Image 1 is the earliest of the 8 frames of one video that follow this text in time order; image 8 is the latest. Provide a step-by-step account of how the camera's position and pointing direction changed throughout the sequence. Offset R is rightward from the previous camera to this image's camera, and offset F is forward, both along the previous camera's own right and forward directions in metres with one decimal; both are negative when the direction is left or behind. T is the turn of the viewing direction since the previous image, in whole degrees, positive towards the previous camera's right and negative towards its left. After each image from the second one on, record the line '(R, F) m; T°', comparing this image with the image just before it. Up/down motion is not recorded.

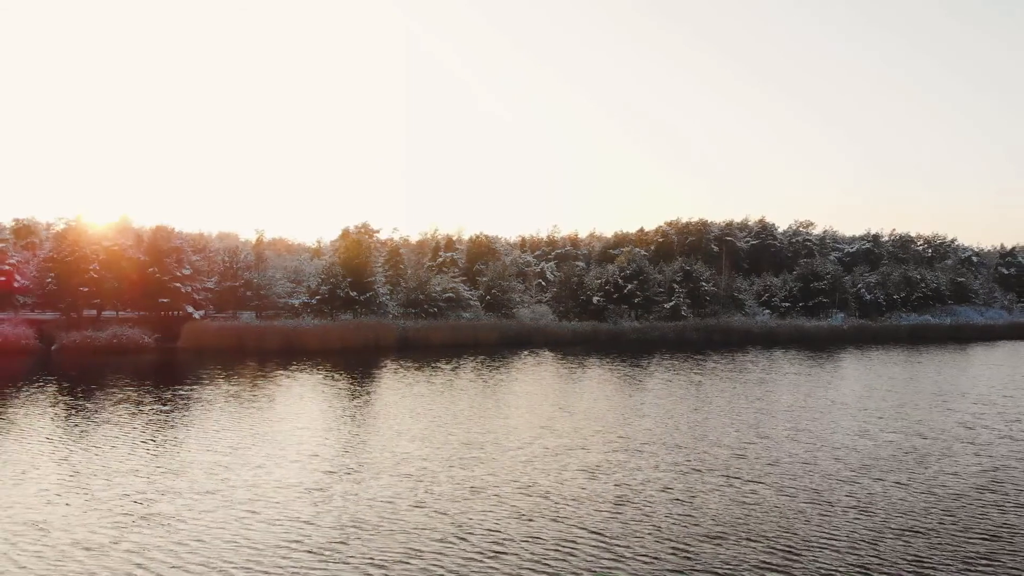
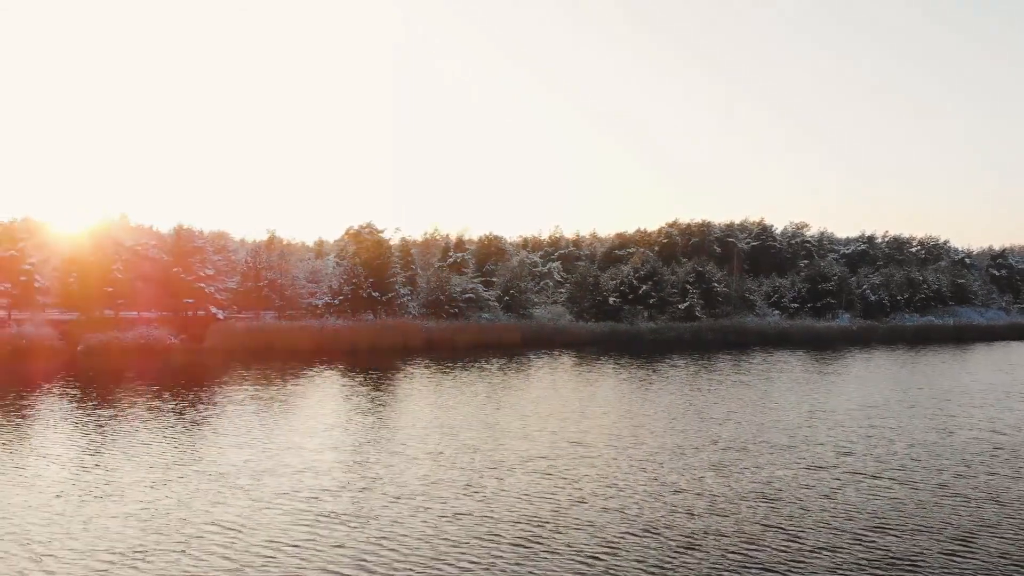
(-5.4, -0.6) m; +1°
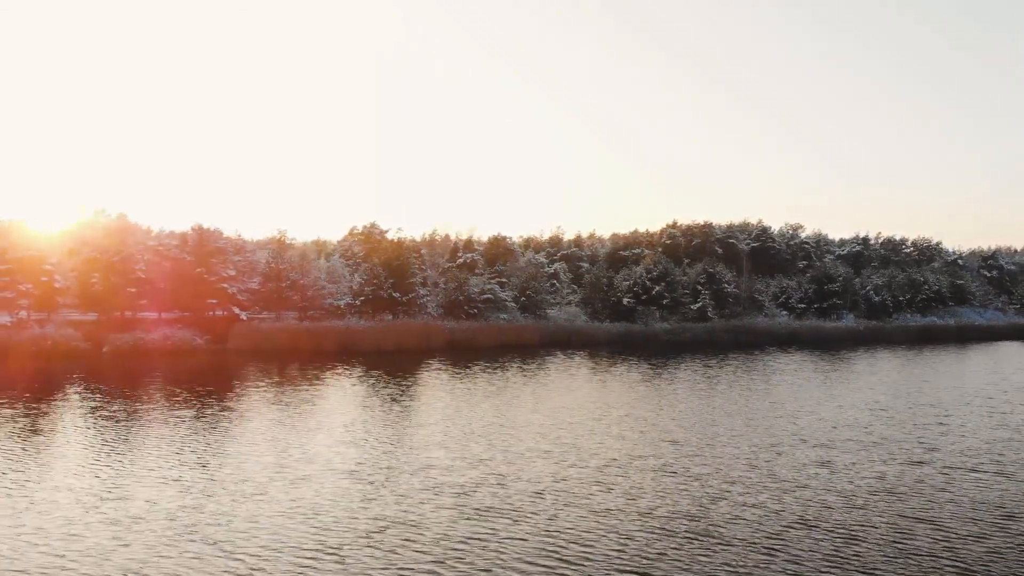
(-5.0, -0.7) m; +1°
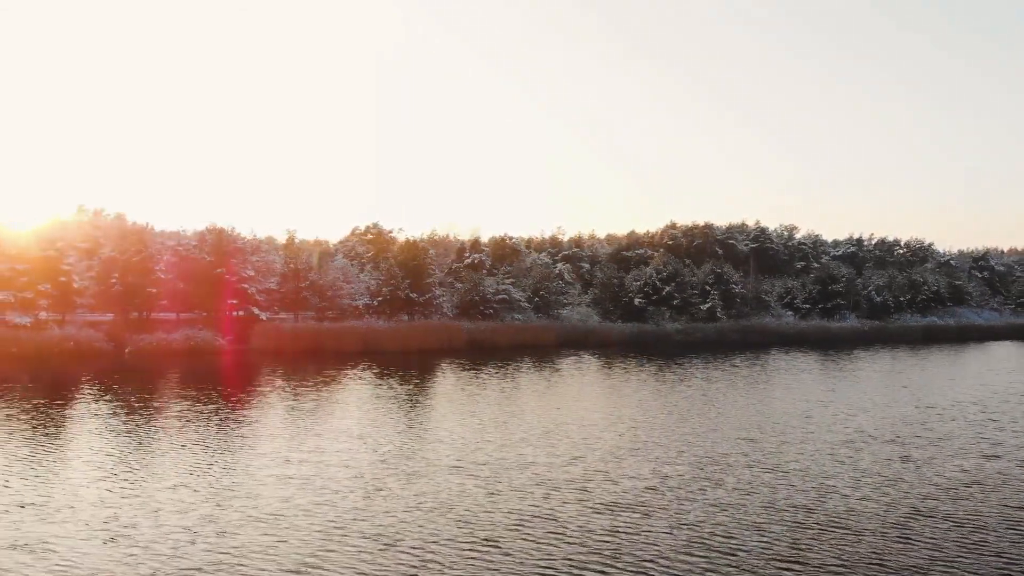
(-4.4, -0.7) m; +1°
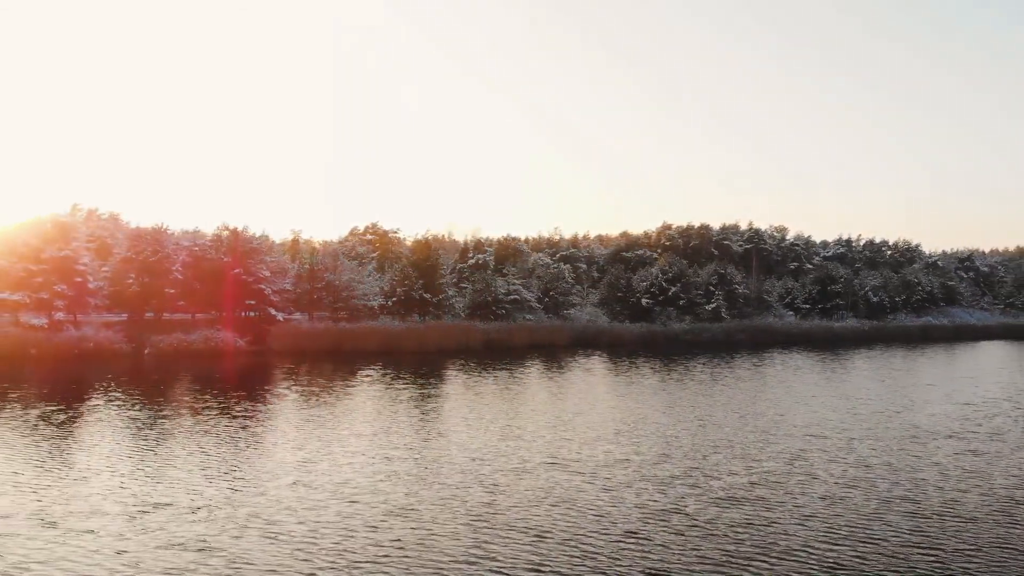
(-4.5, -0.8) m; +2°
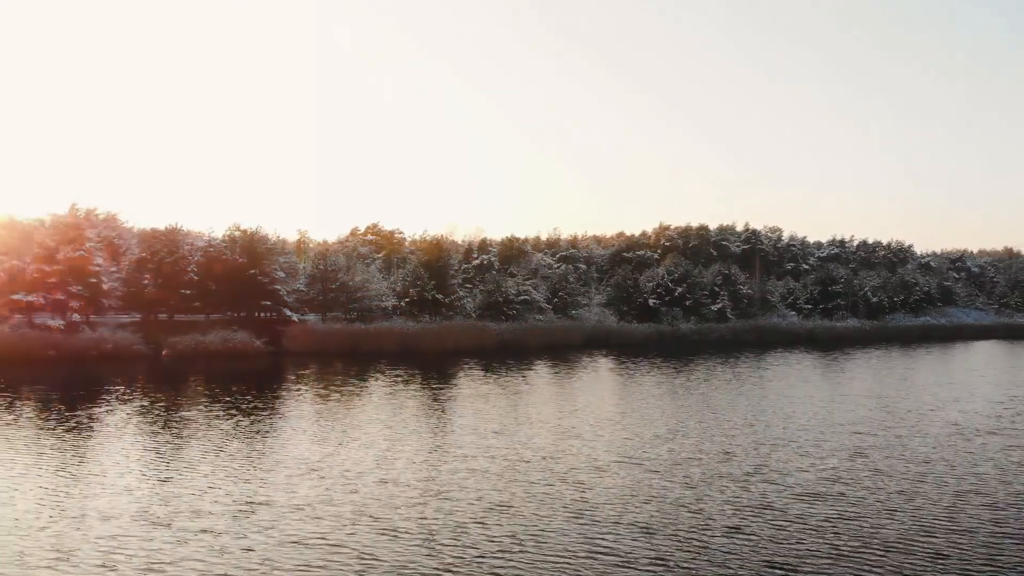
(-3.5, -0.7) m; +1°
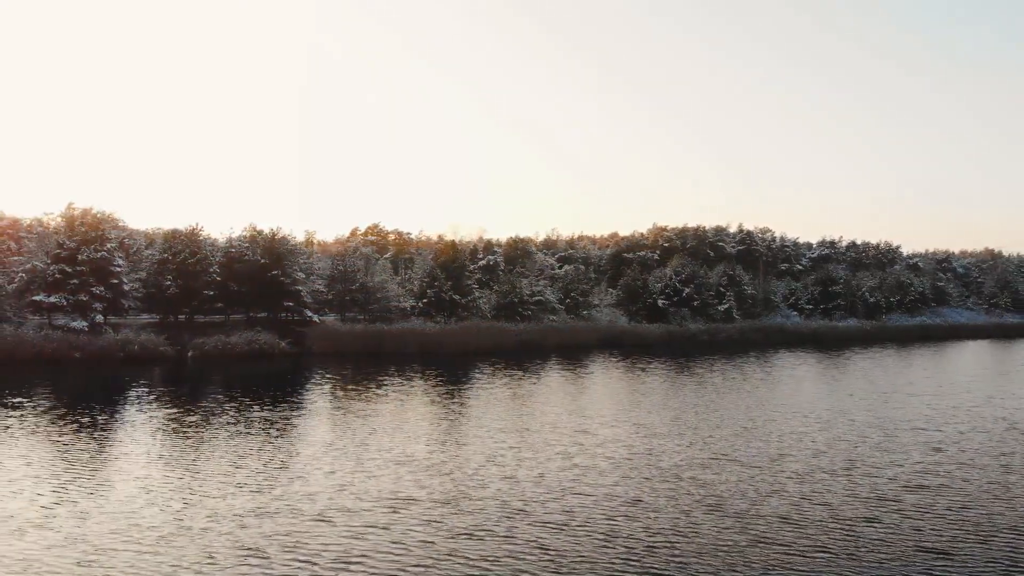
(-5.2, -1.0) m; +2°
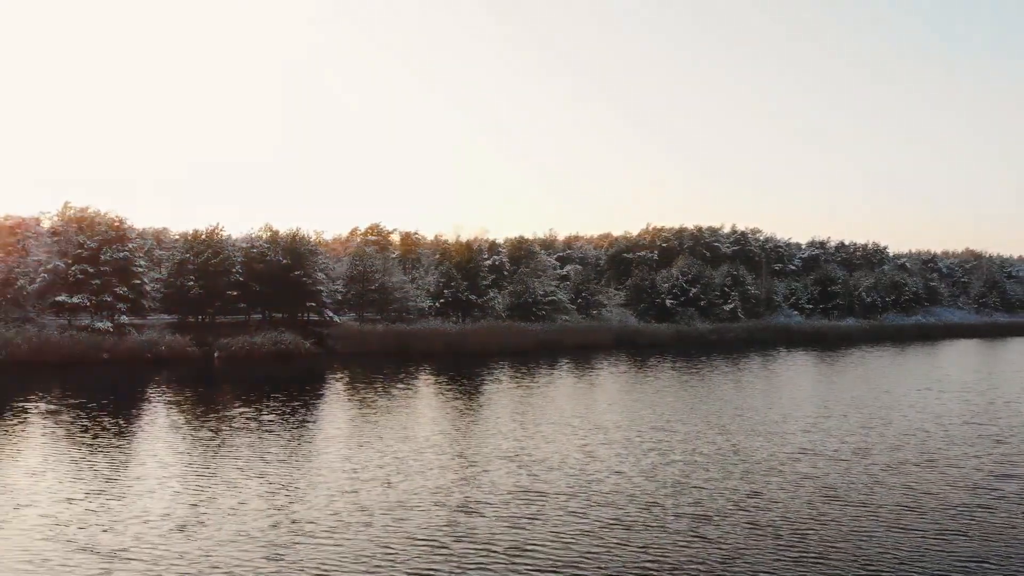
(-5.2, -1.1) m; +2°
